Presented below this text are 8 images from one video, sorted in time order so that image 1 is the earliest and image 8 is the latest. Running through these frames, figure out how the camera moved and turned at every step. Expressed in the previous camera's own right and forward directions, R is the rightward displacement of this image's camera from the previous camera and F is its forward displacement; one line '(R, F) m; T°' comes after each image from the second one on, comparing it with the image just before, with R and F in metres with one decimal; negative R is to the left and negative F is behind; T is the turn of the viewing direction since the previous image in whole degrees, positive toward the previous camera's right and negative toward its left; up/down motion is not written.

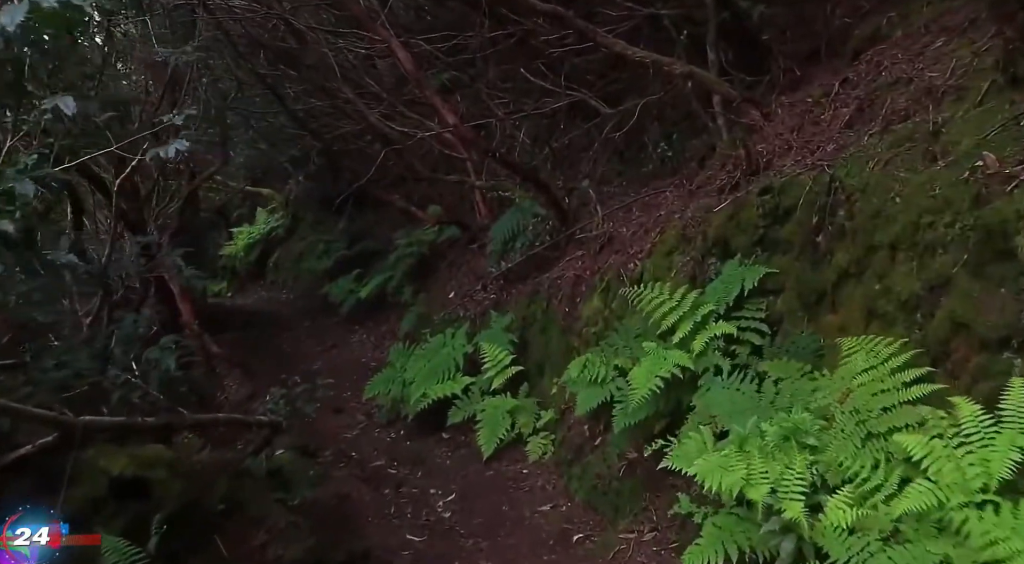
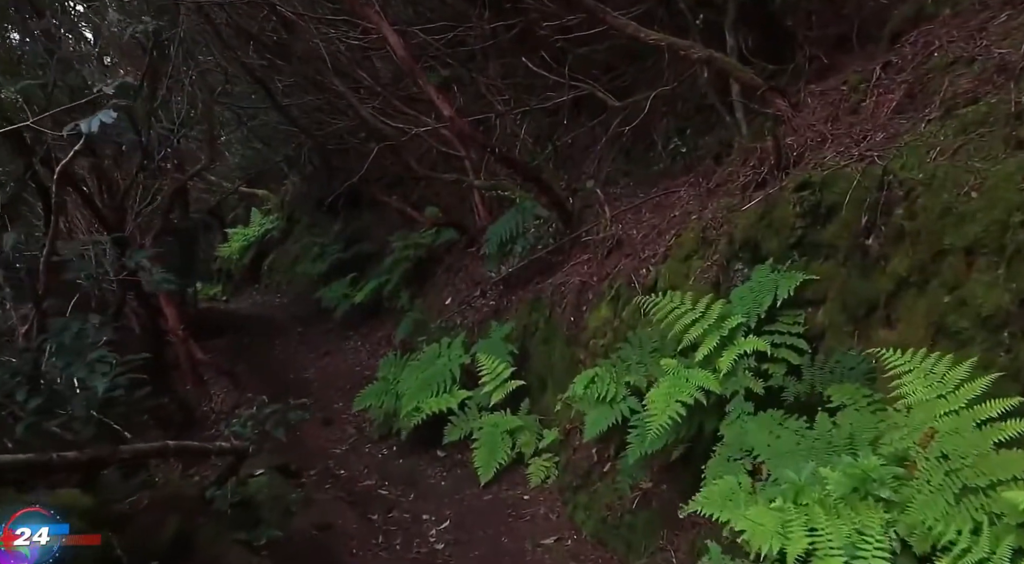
(0.0, +0.5) m; 0°
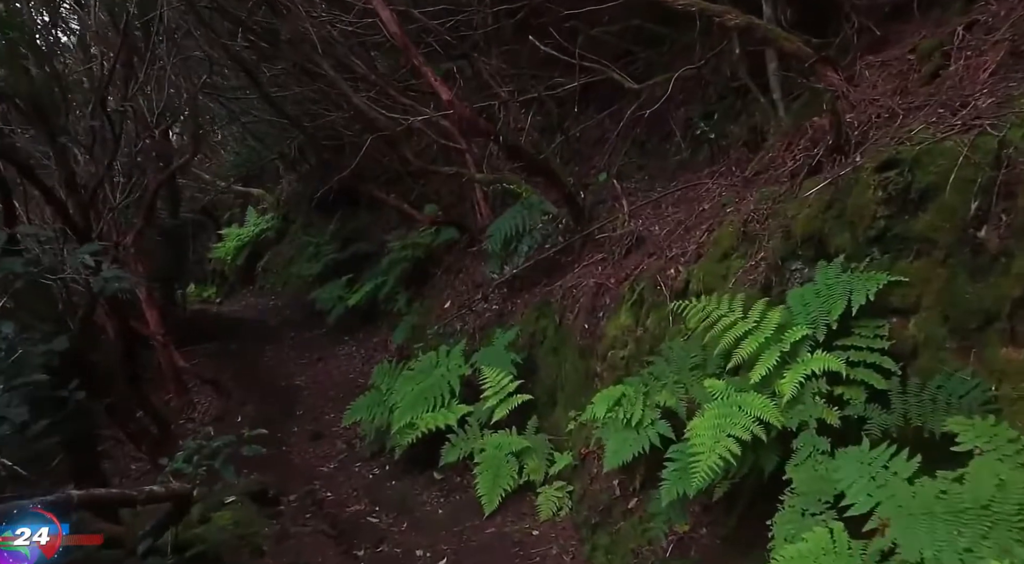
(0.0, +0.7) m; 0°
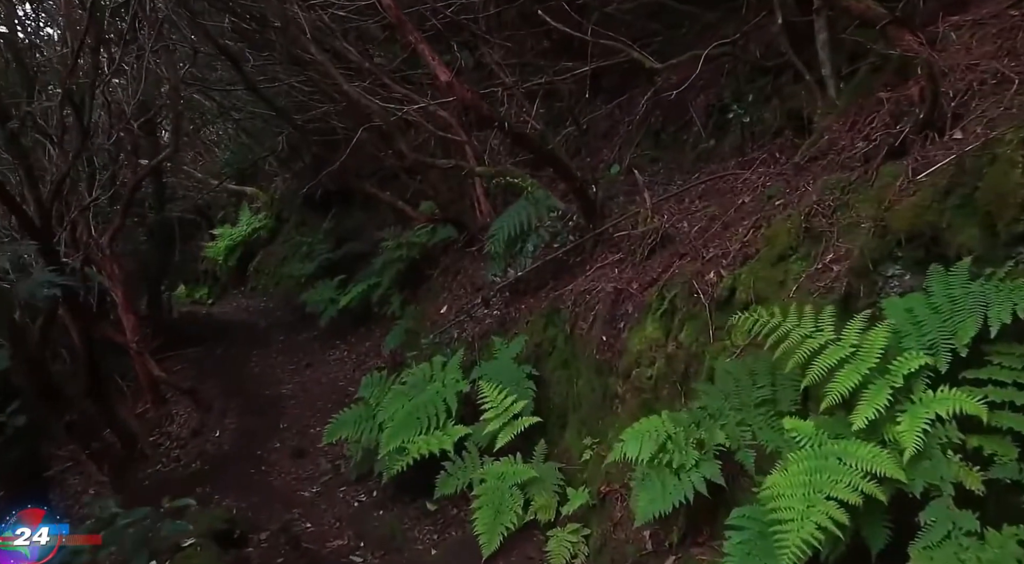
(0.0, +0.8) m; 0°
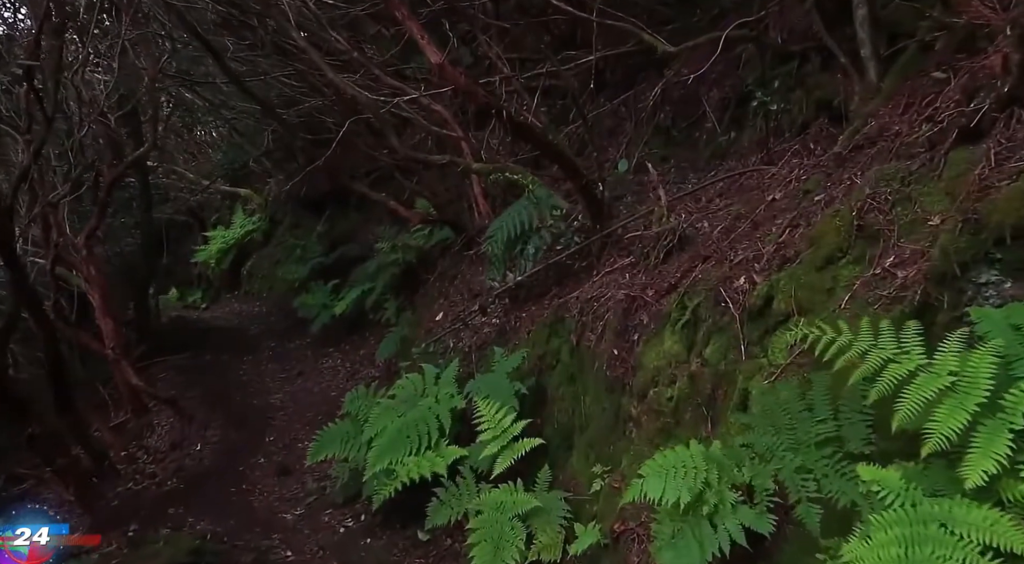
(0.0, +0.5) m; 0°
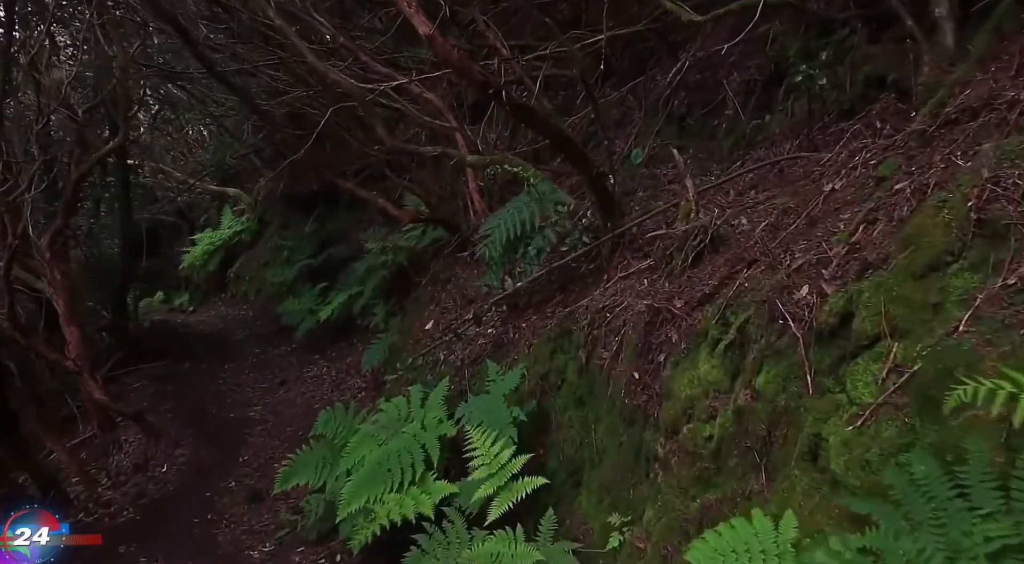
(0.0, +0.7) m; 0°
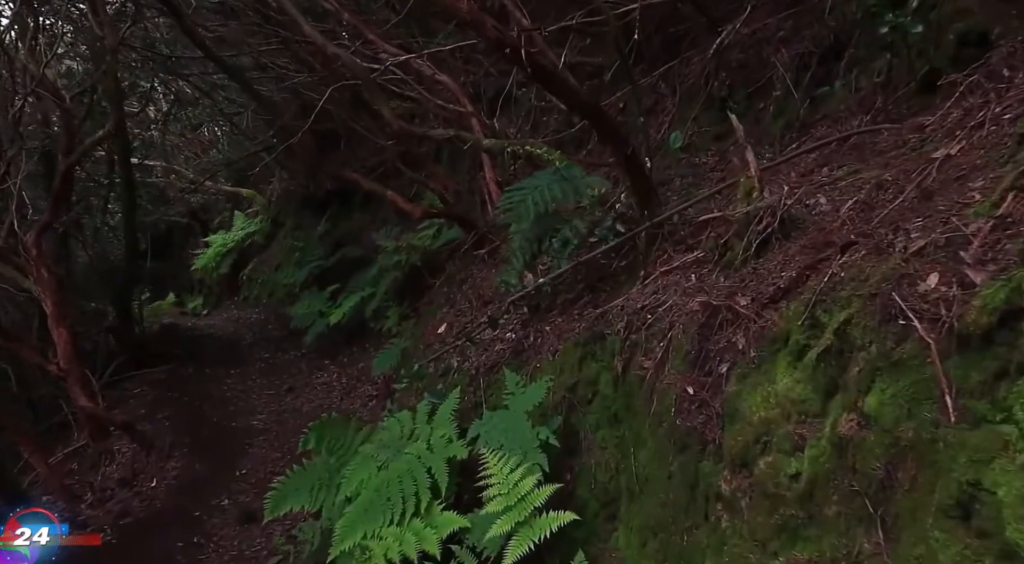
(0.0, +0.7) m; -1°
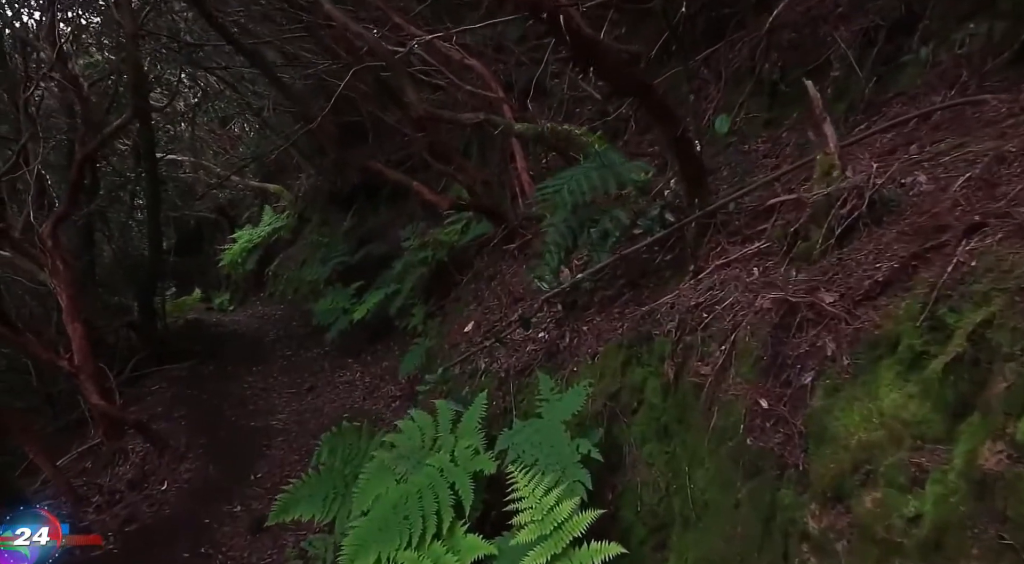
(0.0, +0.4) m; -2°
